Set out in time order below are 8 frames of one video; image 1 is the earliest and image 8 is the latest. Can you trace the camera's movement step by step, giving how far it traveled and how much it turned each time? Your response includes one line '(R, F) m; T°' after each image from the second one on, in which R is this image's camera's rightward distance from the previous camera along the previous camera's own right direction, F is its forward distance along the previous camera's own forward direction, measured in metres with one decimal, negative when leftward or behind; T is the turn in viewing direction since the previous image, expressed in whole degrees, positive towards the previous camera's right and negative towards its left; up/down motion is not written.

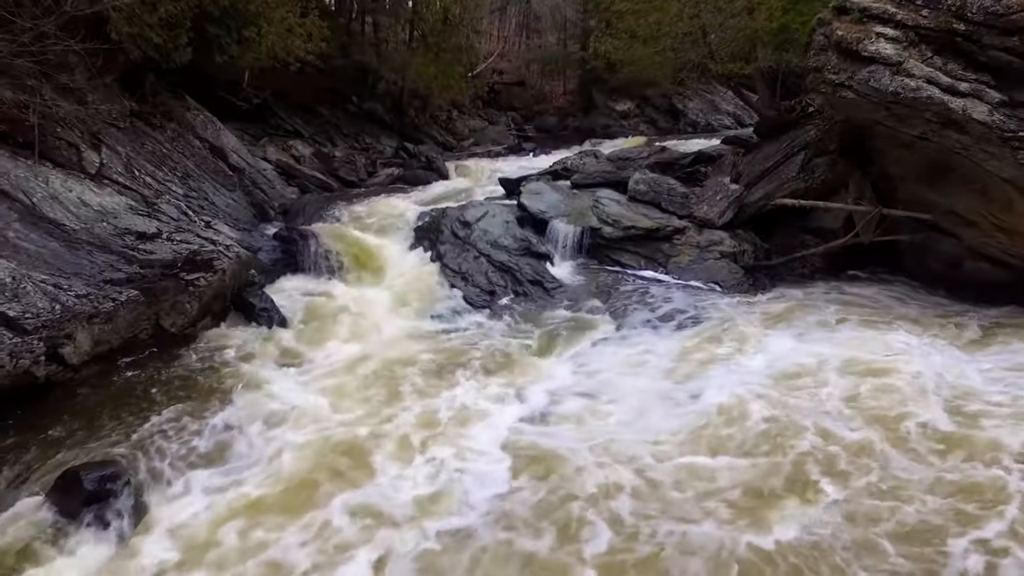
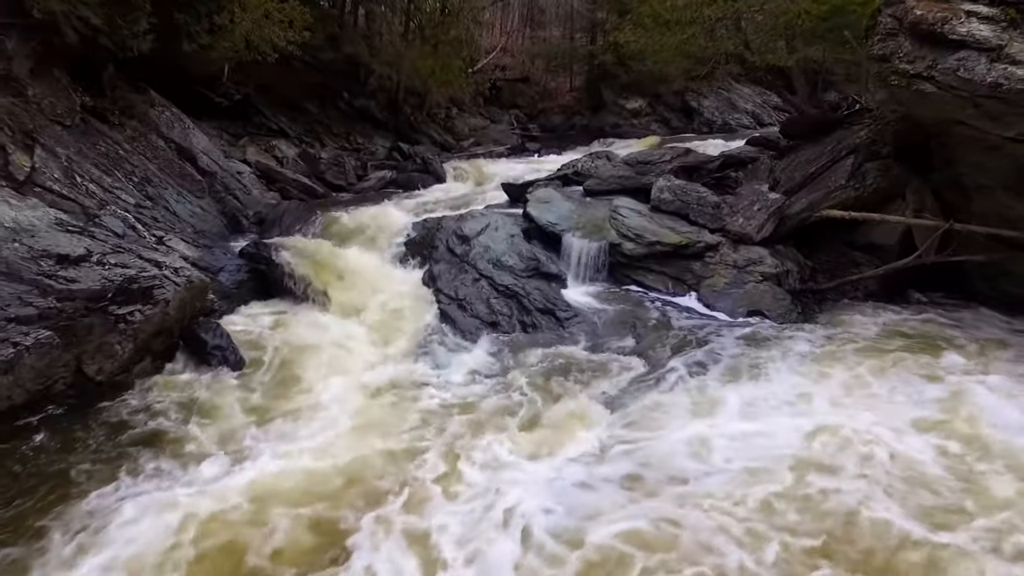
(-0.1, +1.9) m; 0°
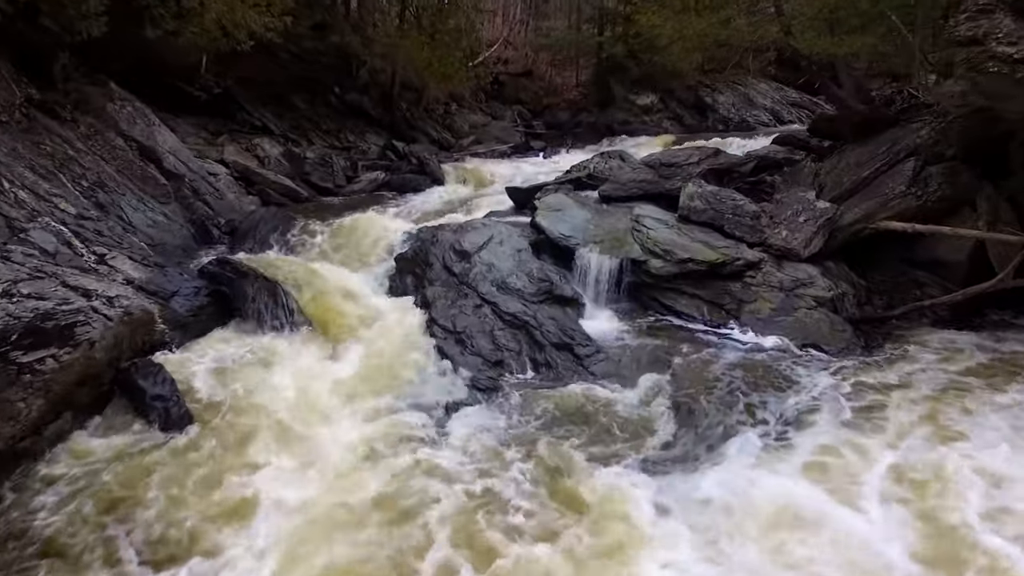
(-0.1, +1.7) m; 0°
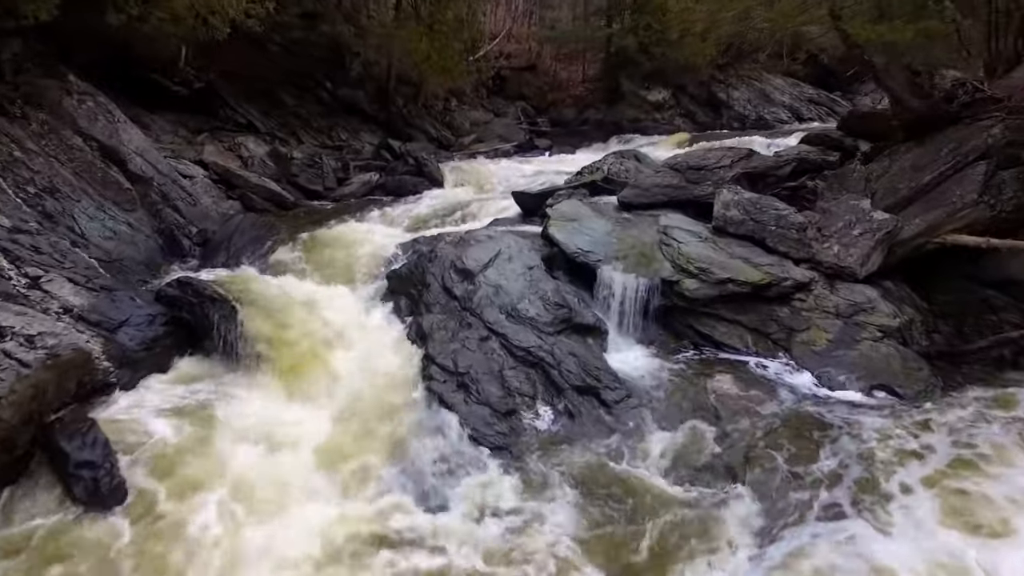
(-0.2, +1.4) m; 0°
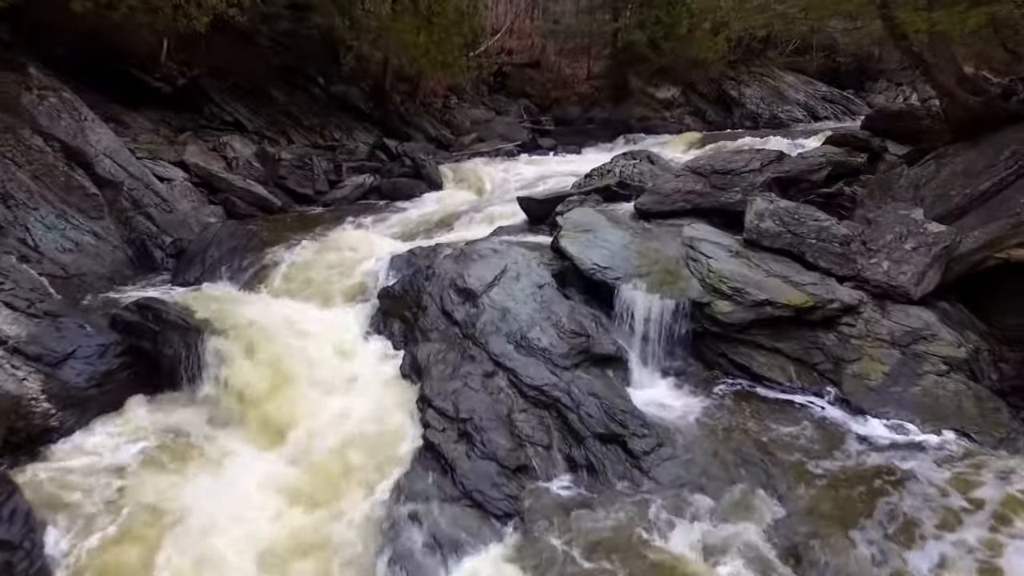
(-0.1, +1.1) m; 0°
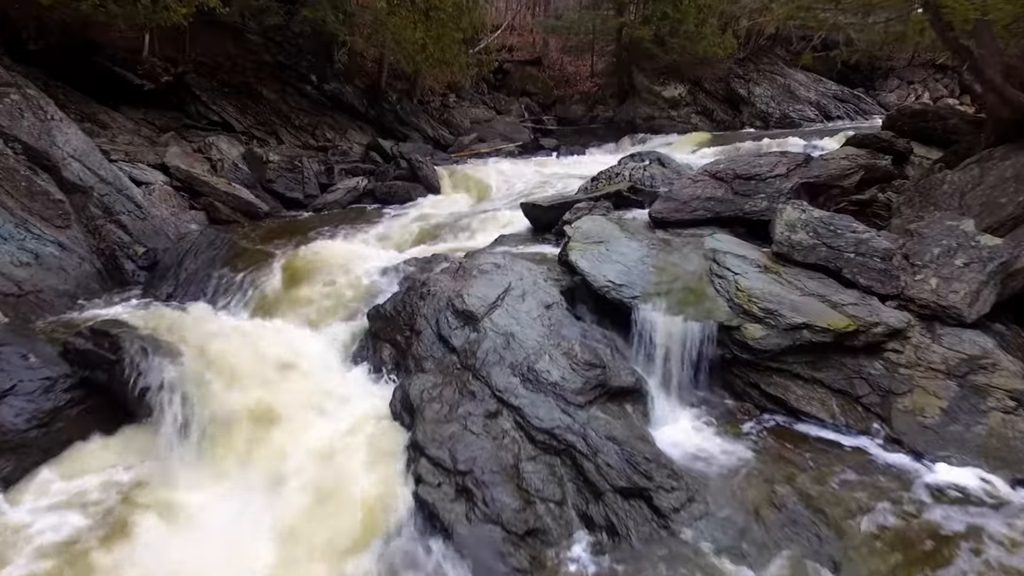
(-0.1, +0.9) m; 0°
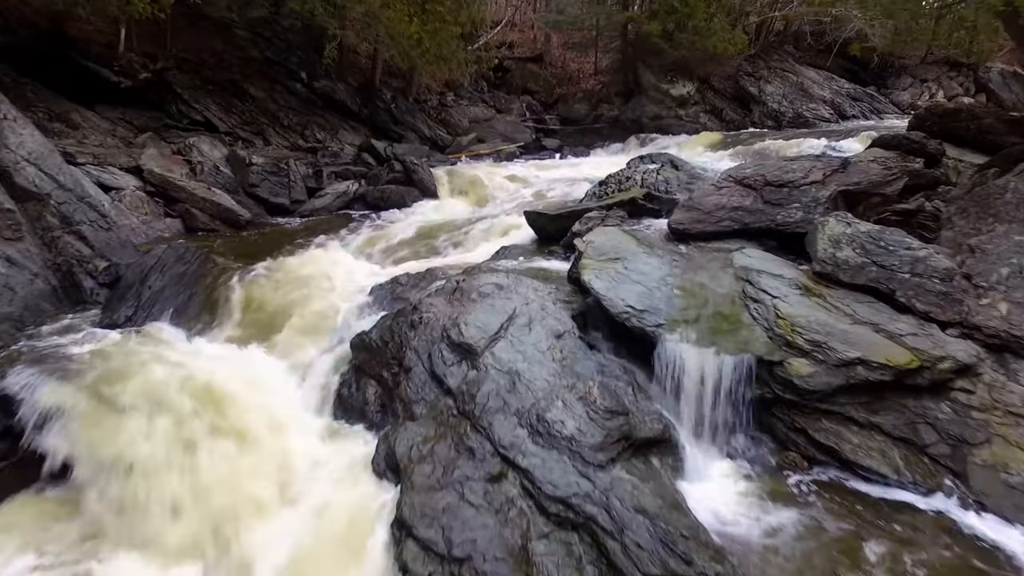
(-0.1, +1.0) m; 0°
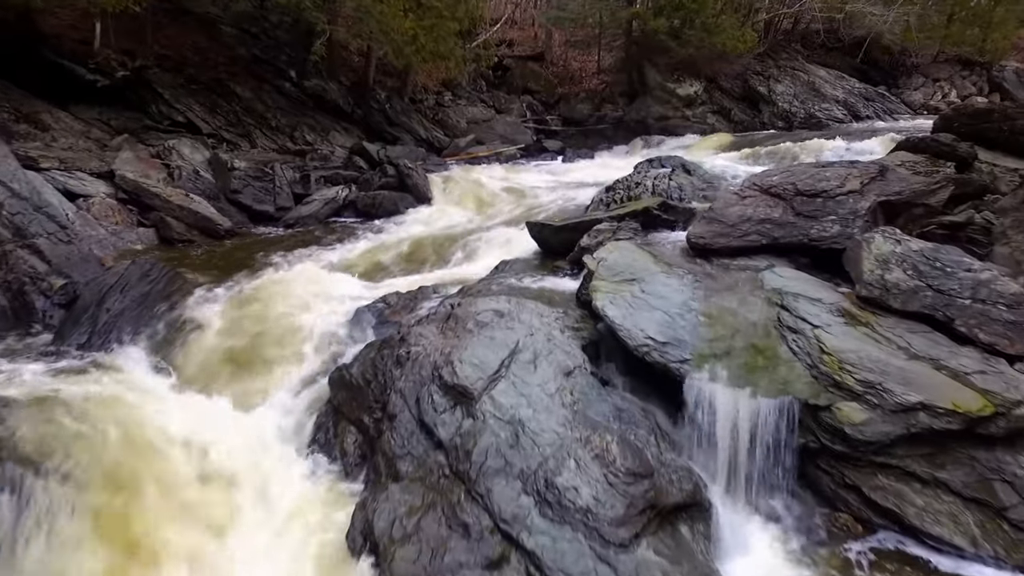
(0.0, +0.9) m; 0°
